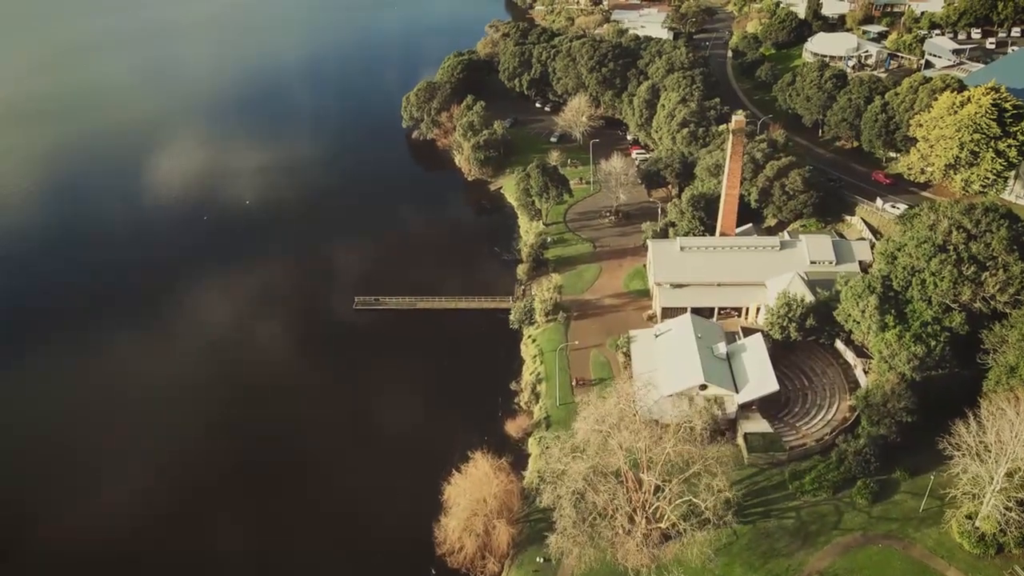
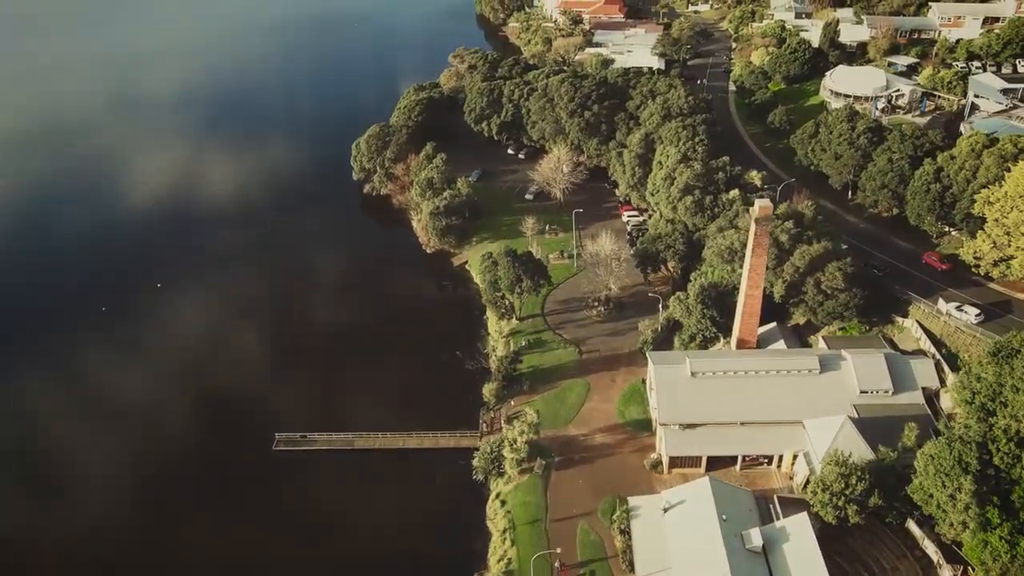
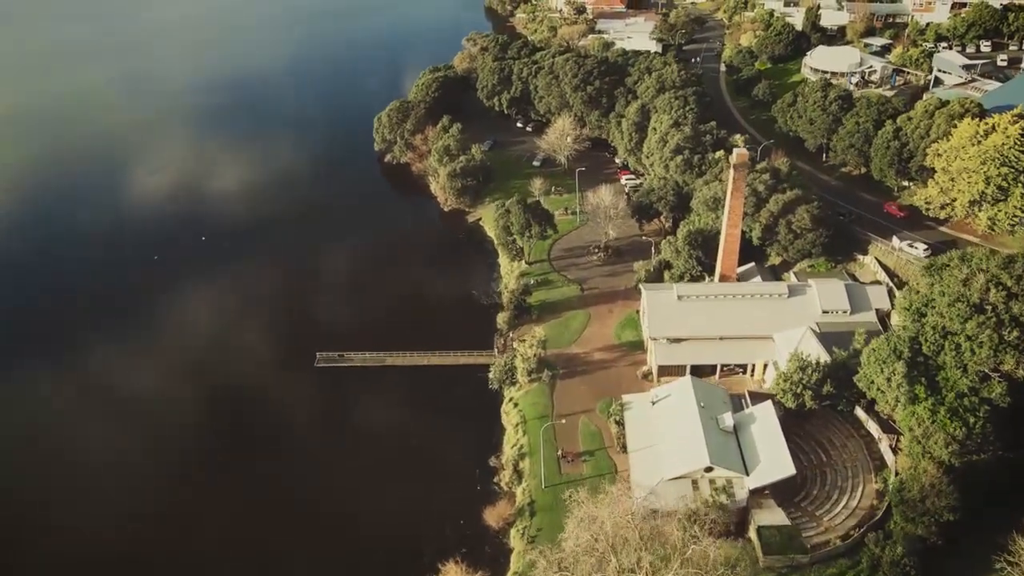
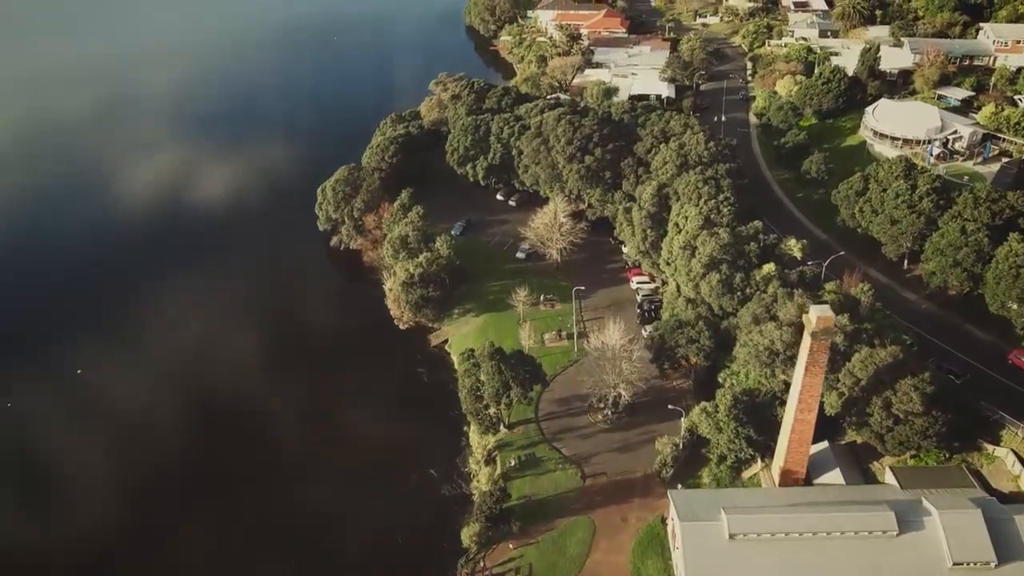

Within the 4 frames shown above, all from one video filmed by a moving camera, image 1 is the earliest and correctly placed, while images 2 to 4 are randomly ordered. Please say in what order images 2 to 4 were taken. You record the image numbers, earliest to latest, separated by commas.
3, 2, 4
